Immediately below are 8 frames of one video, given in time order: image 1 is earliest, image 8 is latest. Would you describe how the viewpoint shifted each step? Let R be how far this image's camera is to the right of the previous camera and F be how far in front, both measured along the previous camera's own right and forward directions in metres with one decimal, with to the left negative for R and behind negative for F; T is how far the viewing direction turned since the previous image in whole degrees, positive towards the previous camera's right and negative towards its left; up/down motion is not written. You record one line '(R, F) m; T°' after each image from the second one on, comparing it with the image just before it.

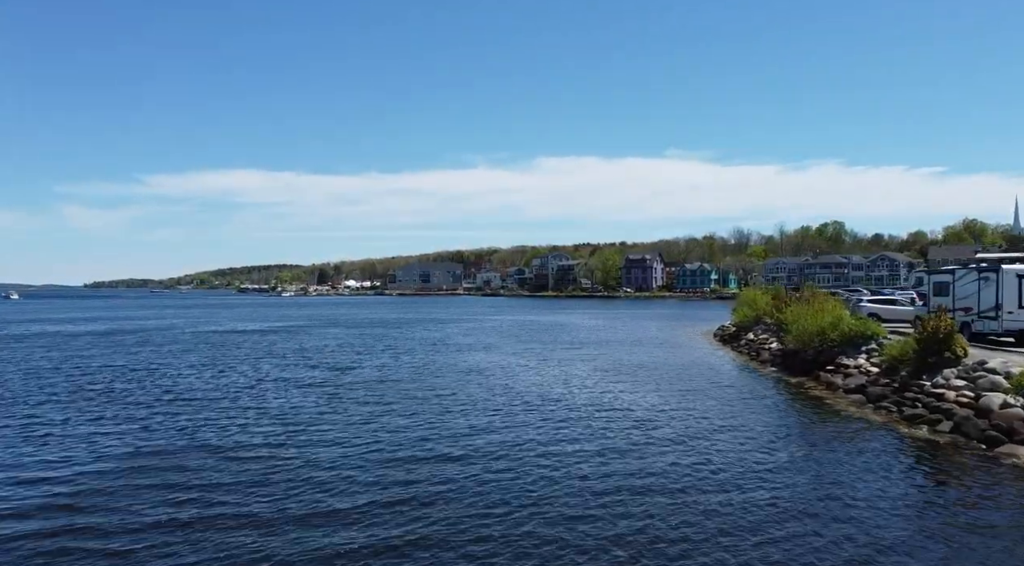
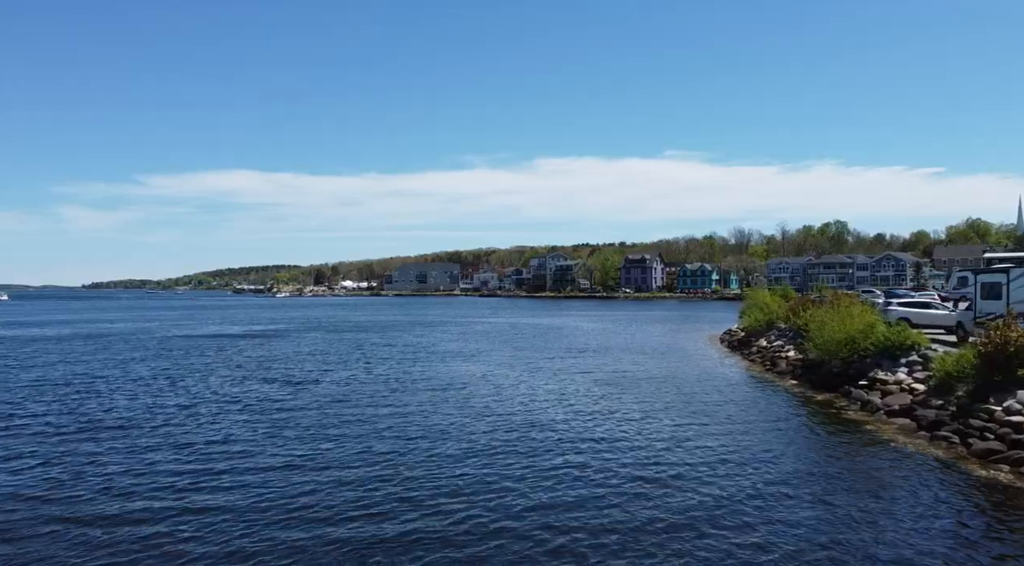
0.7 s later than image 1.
(+0.5, +3.8) m; 0°
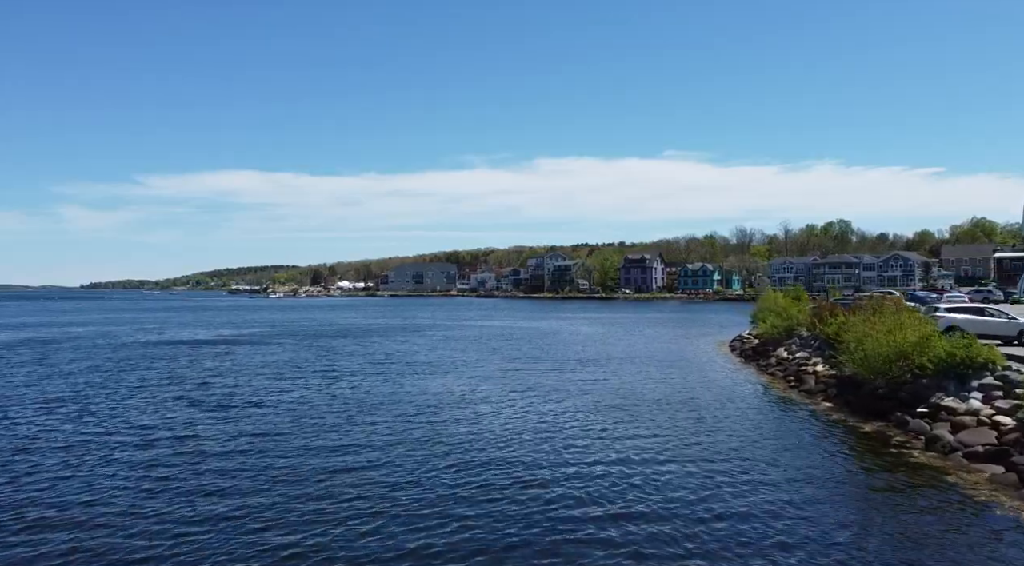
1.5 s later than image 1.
(+0.6, +4.7) m; 0°
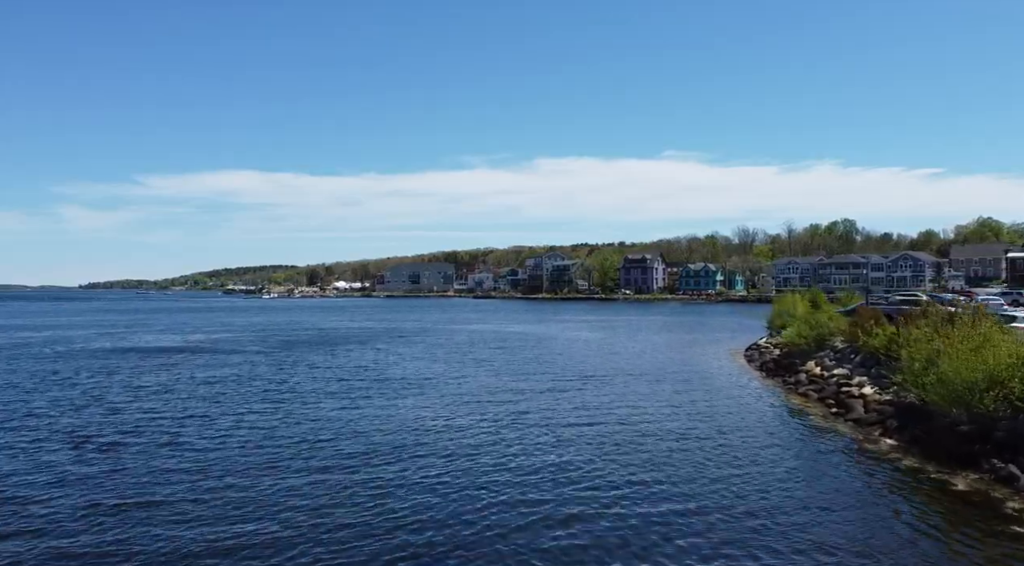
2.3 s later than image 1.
(+0.5, +5.1) m; 0°
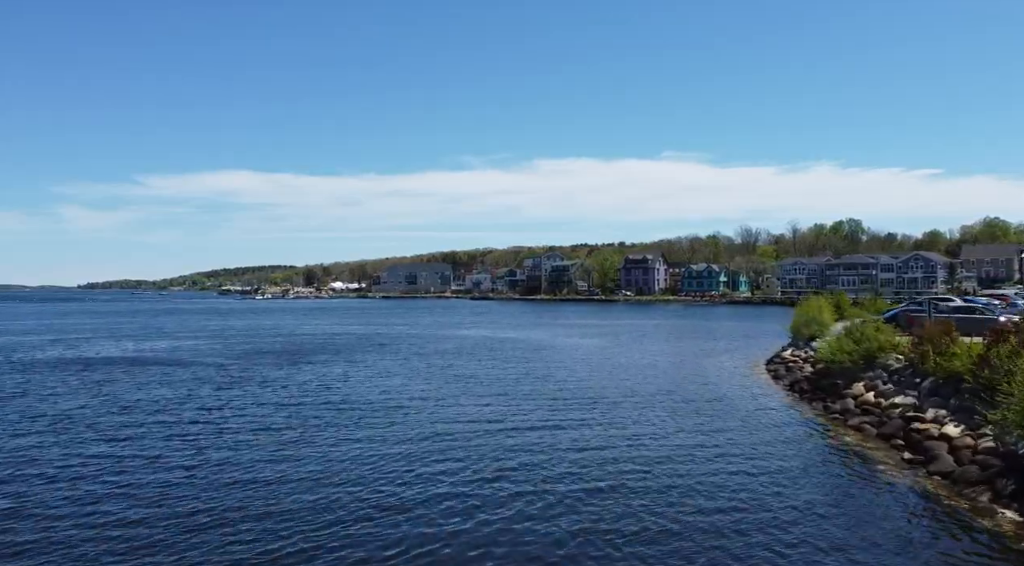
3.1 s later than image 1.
(+0.4, +5.3) m; 0°
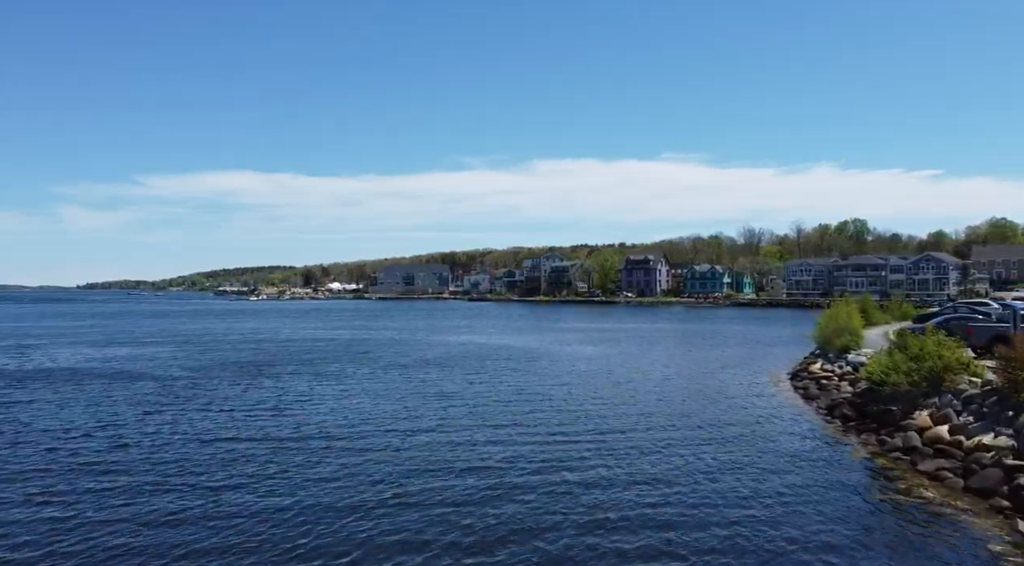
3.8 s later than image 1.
(+0.3, +4.7) m; 0°
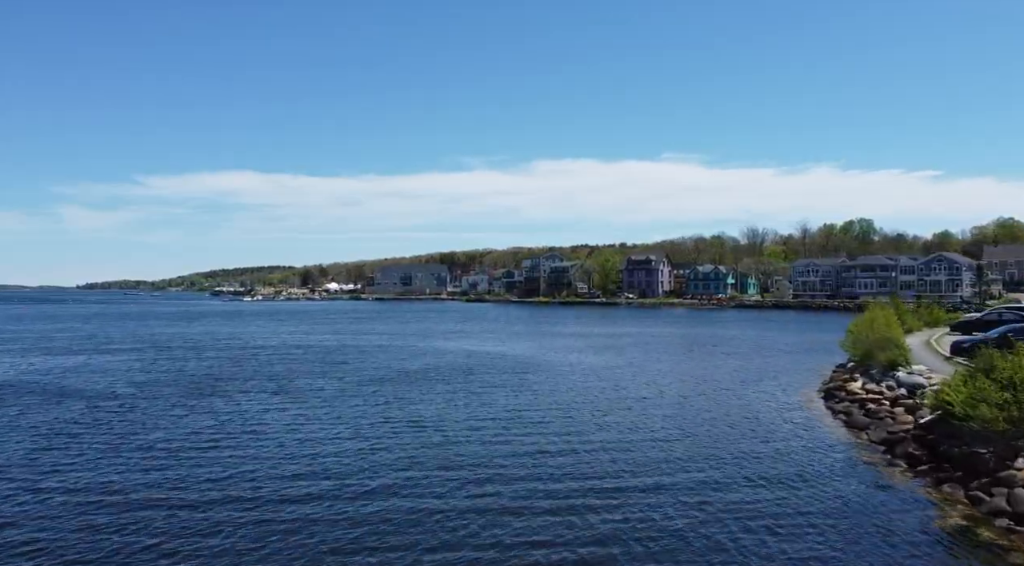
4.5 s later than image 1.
(+0.3, +4.7) m; 0°
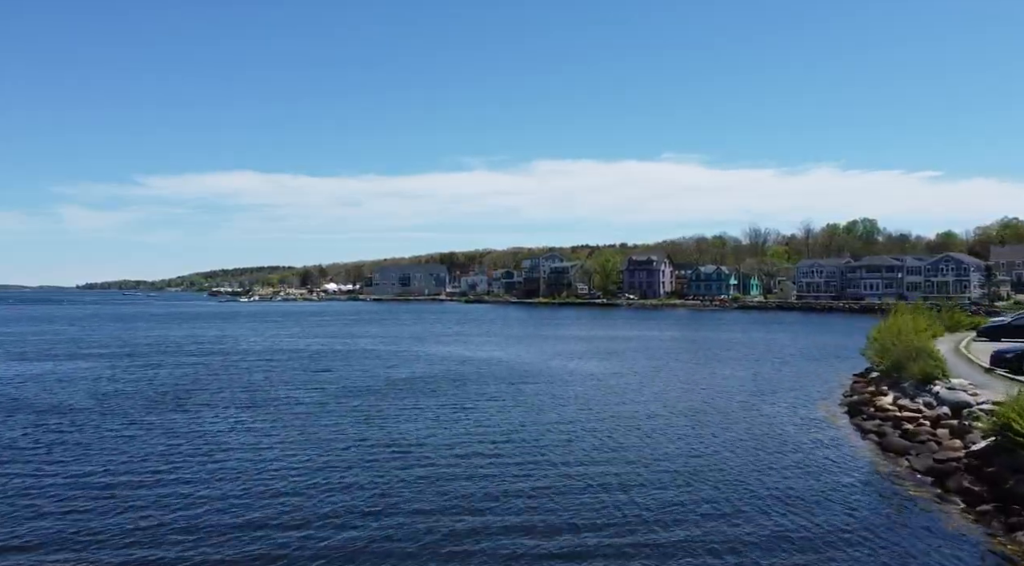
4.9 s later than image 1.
(+0.2, +2.8) m; 0°
